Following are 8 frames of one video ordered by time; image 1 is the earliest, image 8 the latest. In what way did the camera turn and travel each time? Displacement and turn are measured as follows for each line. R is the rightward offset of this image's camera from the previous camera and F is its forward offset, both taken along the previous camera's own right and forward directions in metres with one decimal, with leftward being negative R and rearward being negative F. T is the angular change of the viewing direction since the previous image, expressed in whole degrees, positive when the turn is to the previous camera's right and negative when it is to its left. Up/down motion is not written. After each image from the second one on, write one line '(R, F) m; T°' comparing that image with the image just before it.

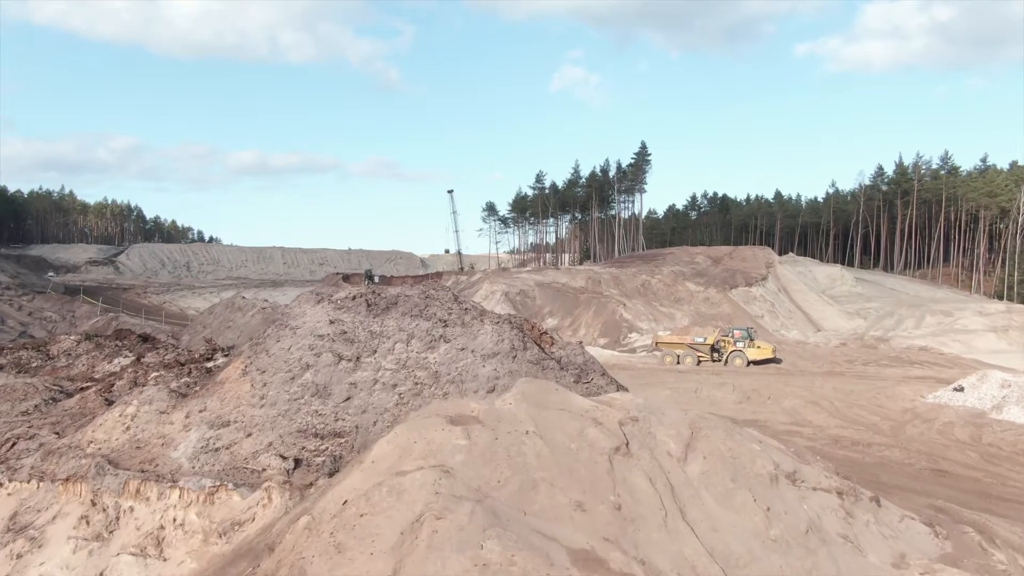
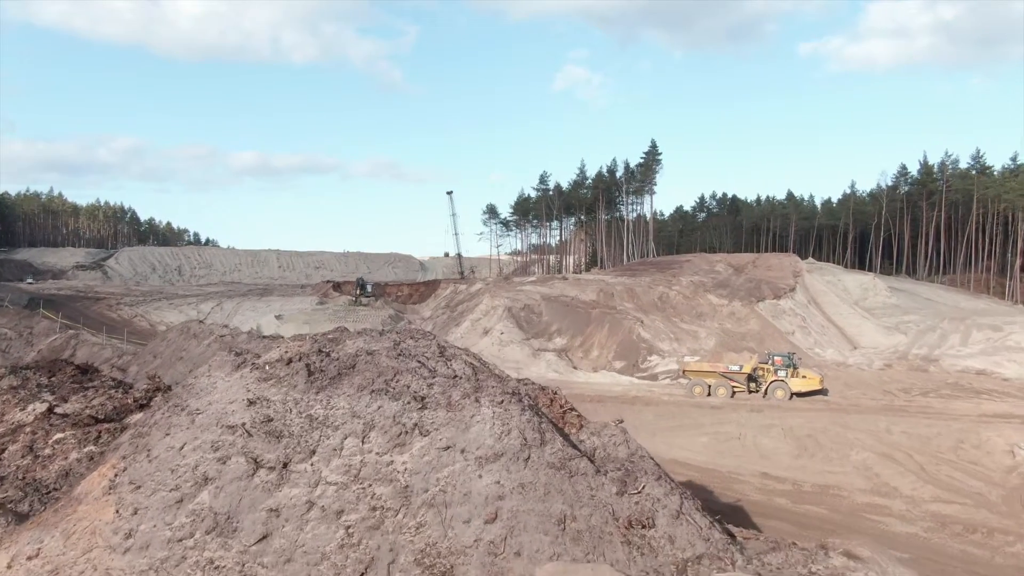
(-0.1, +2.9) m; 0°
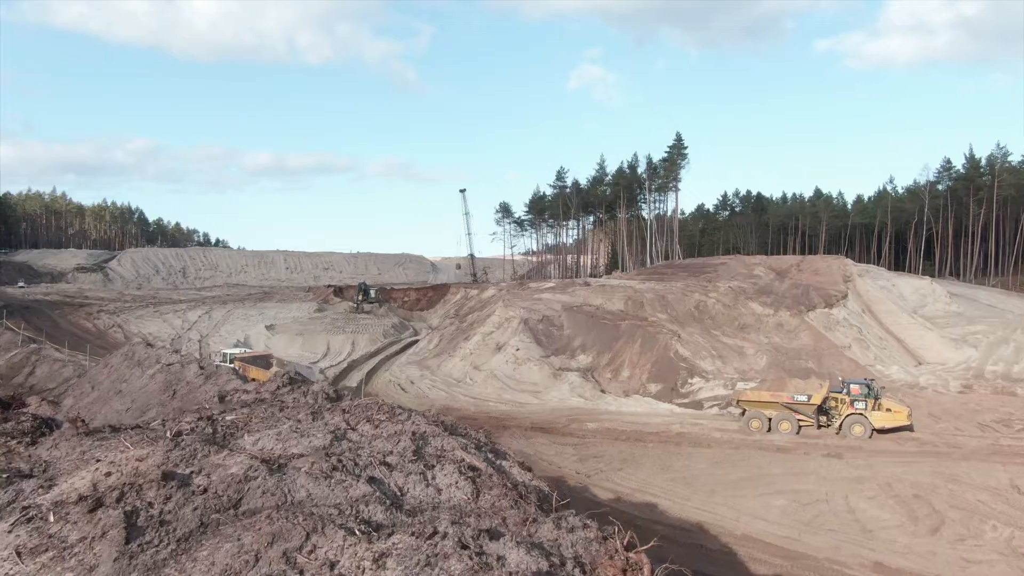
(-0.1, +3.1) m; -1°
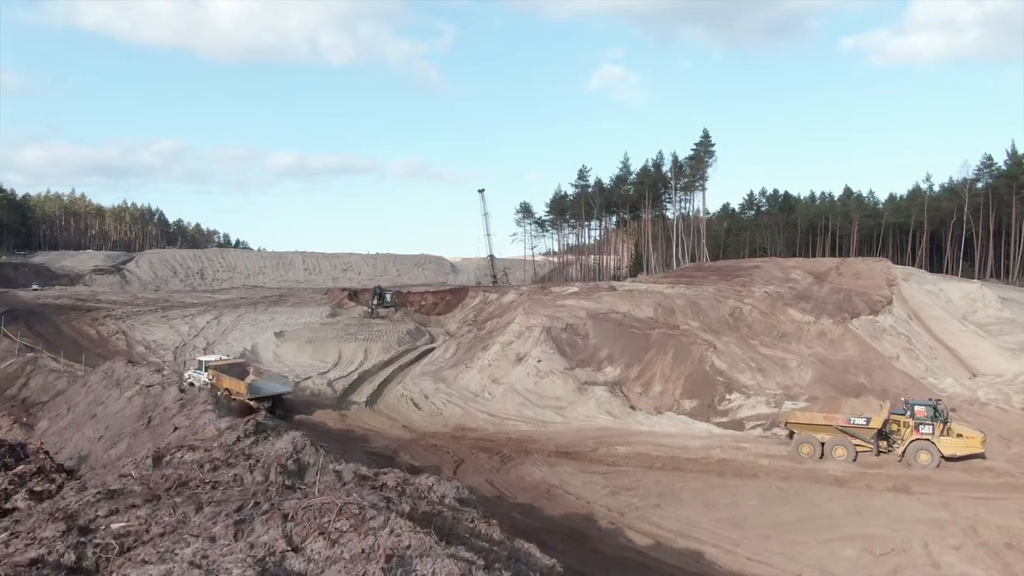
(0.0, +1.5) m; -1°
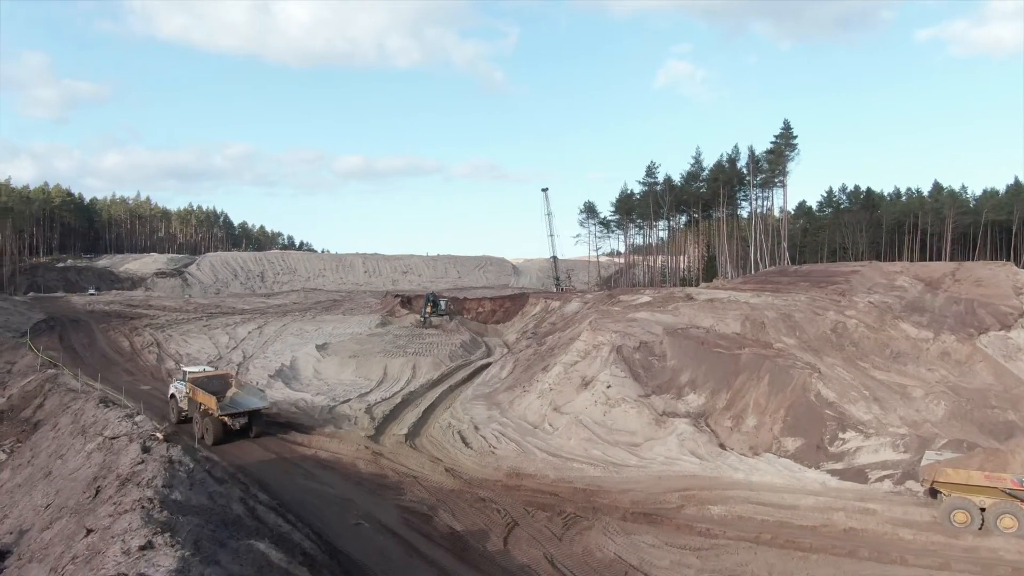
(0.0, +2.7) m; -4°
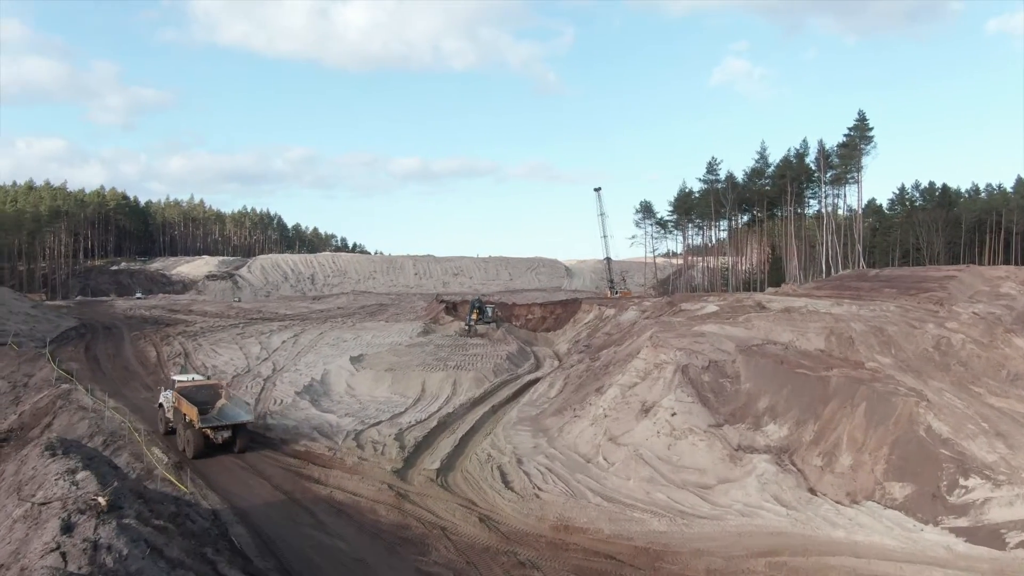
(+0.1, +2.1) m; -4°
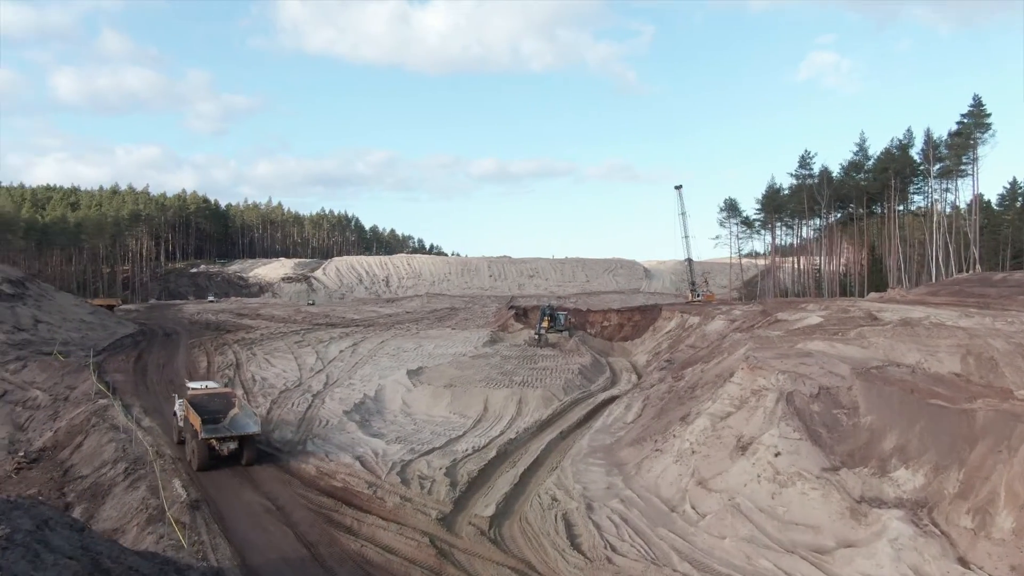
(+0.1, +2.2) m; -5°
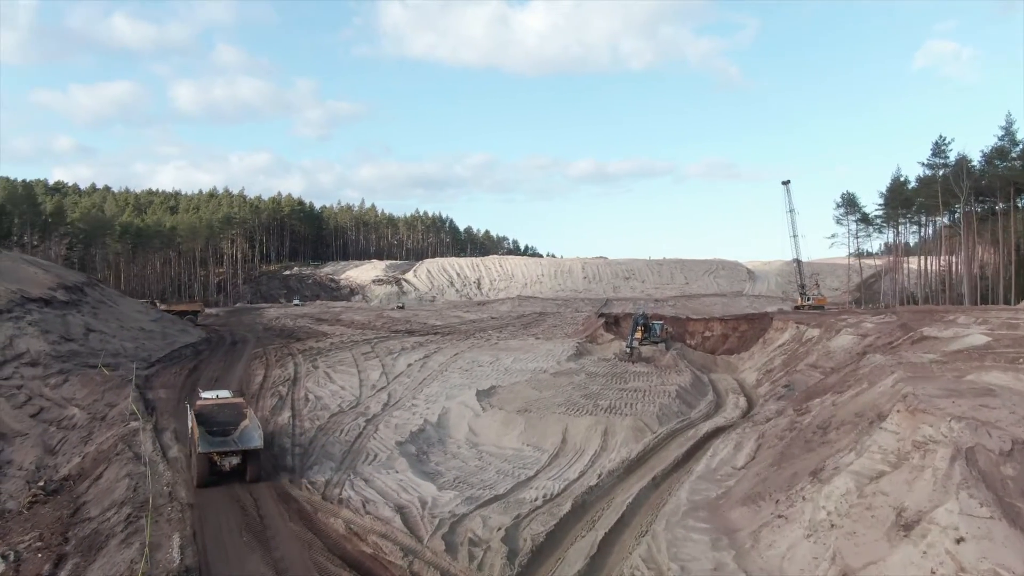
(+0.3, +2.9) m; -7°
